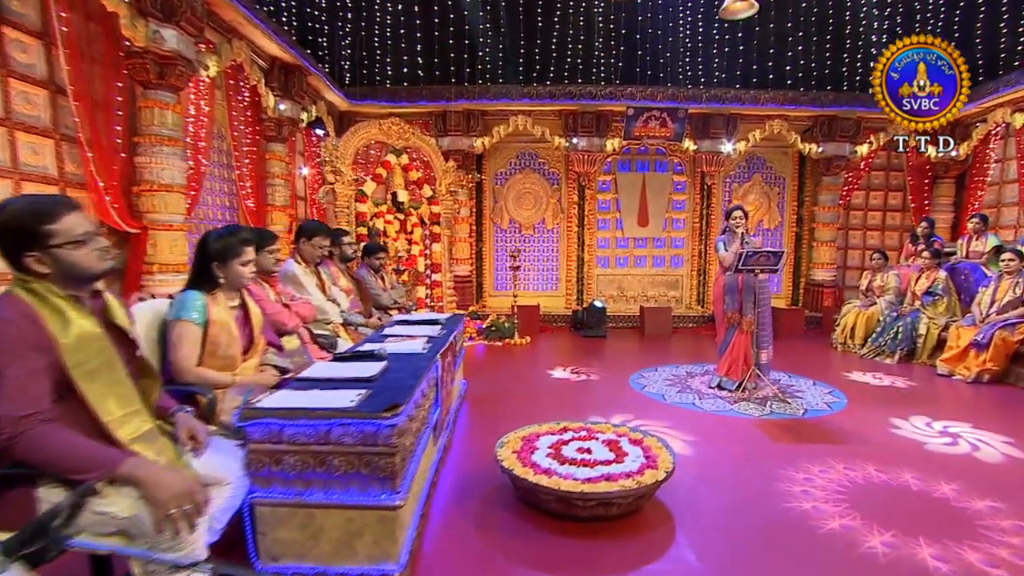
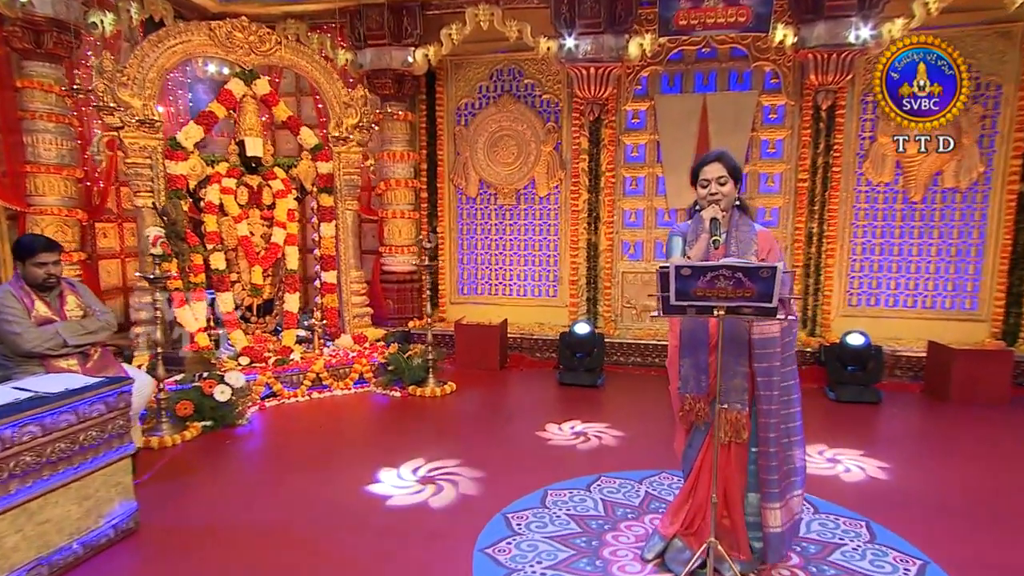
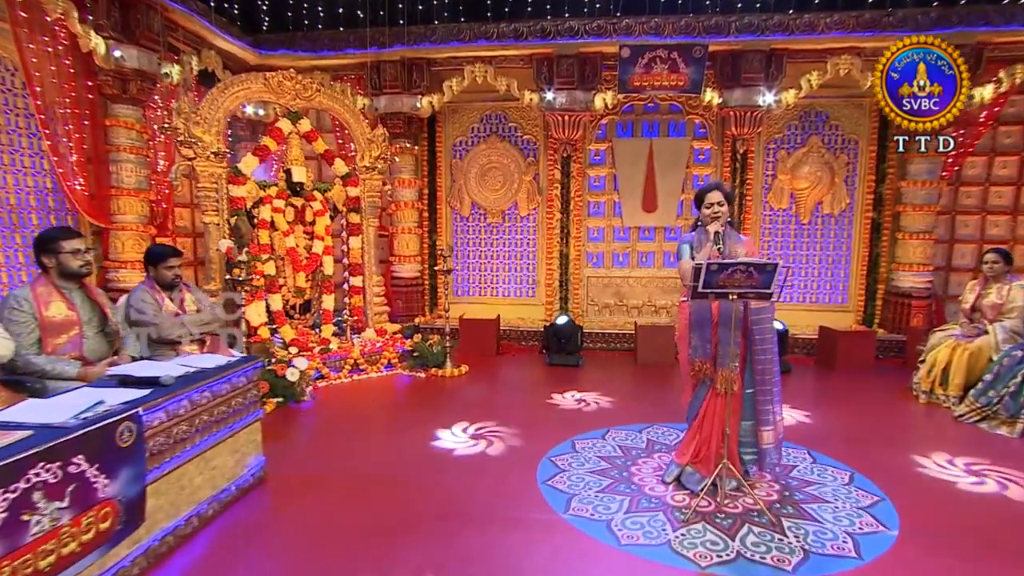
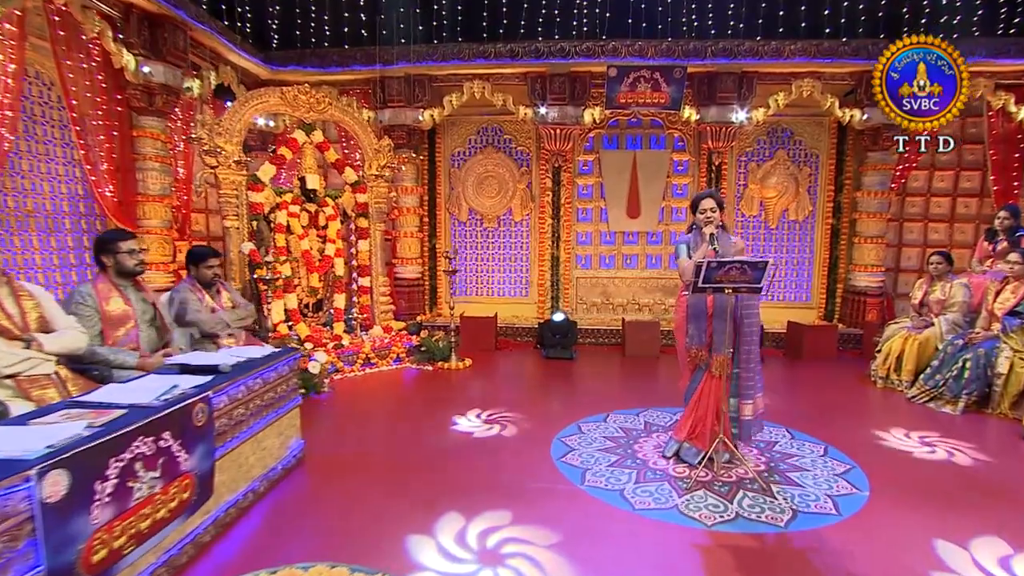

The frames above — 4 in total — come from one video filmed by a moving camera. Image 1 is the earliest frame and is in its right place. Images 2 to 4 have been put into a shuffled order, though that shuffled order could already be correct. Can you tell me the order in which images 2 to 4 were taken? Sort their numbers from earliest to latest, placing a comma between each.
4, 3, 2
